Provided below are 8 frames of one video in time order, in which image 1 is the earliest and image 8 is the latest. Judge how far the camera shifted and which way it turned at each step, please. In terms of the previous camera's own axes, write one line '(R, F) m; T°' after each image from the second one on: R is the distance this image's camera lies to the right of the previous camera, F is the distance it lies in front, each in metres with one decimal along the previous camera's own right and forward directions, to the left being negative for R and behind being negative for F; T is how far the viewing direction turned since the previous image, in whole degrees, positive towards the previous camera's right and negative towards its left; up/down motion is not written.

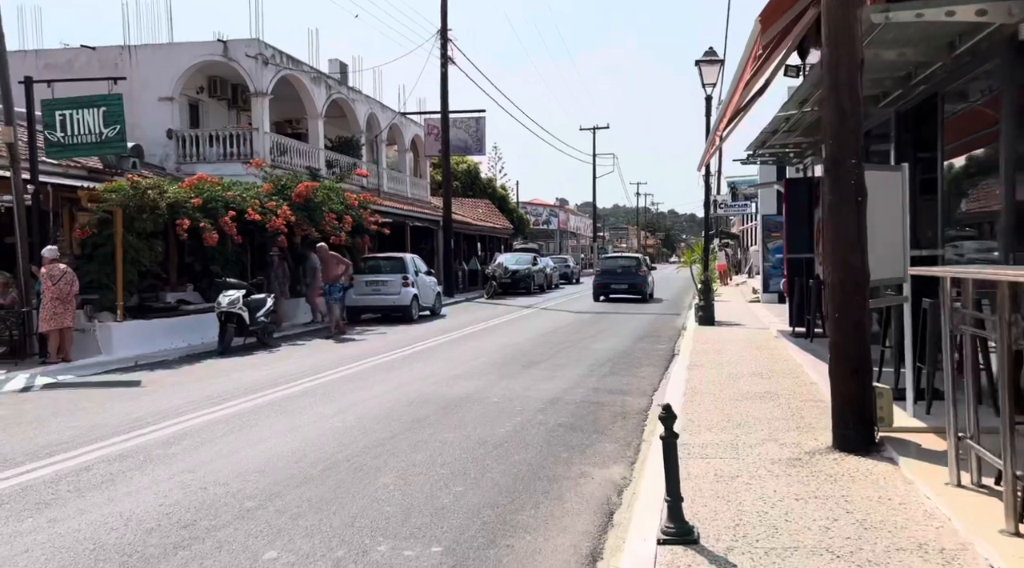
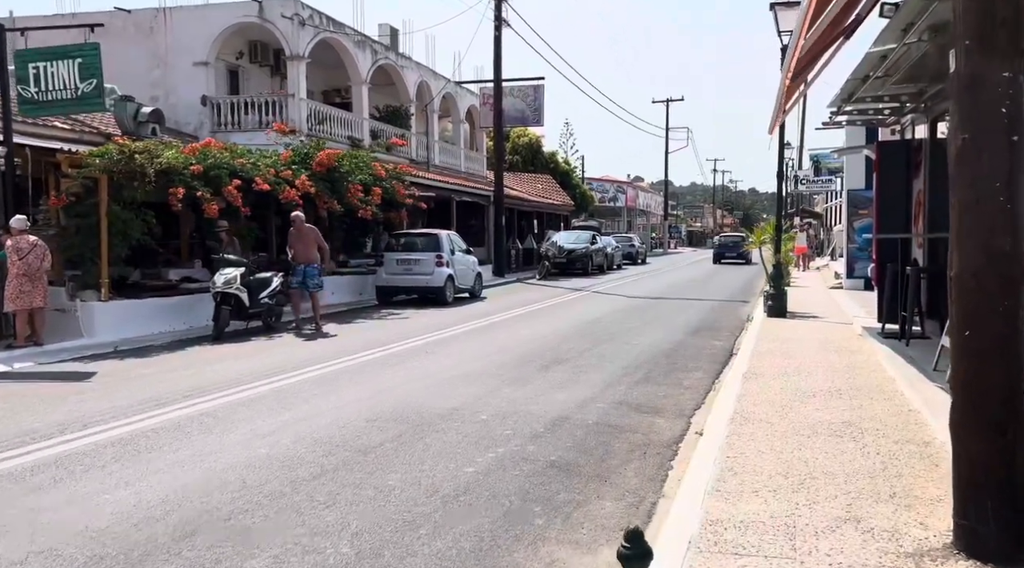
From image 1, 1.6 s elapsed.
(+0.6, +1.9) m; -5°
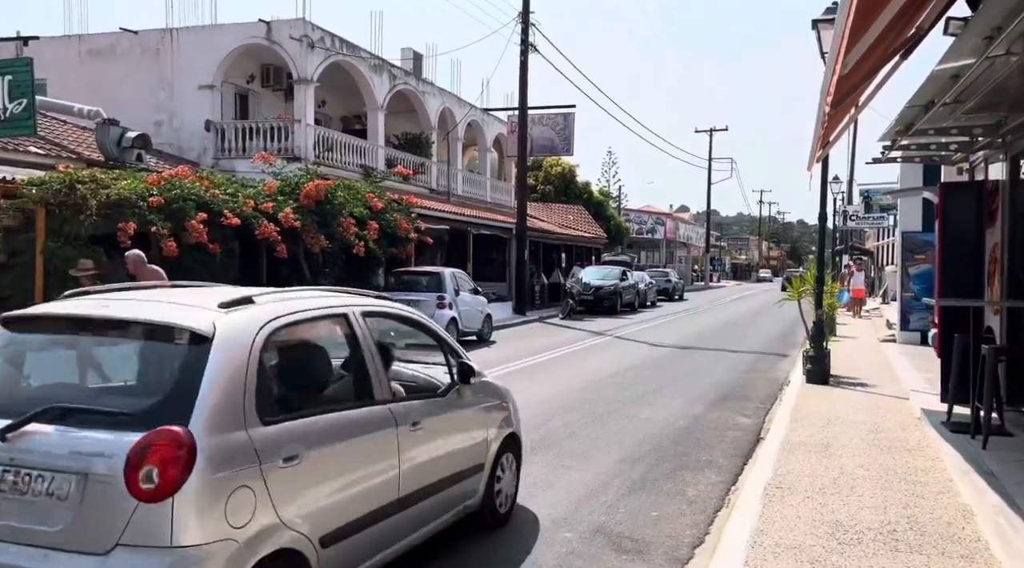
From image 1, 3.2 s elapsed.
(+0.7, +1.7) m; -3°
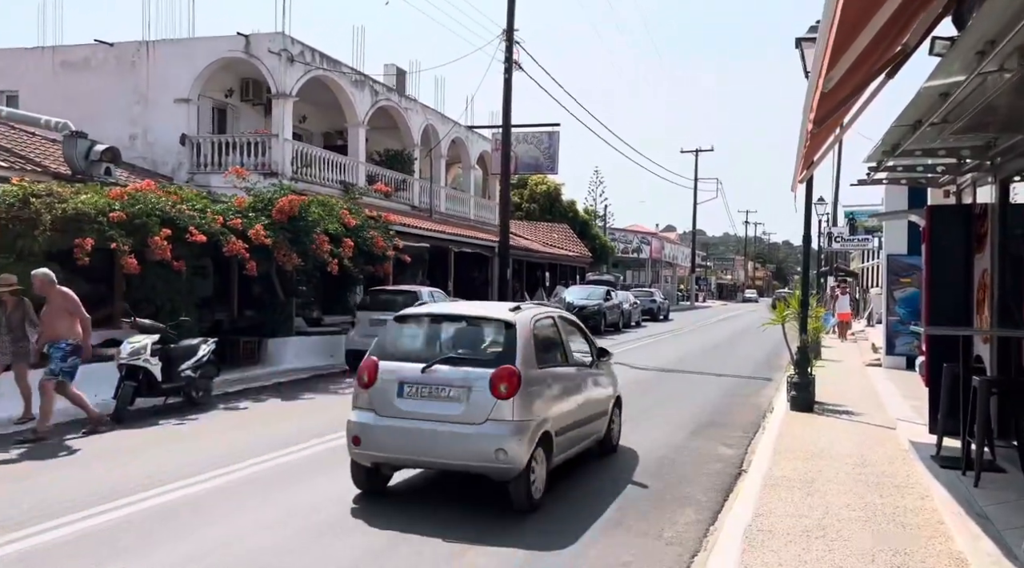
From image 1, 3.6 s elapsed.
(+0.2, +0.4) m; +1°
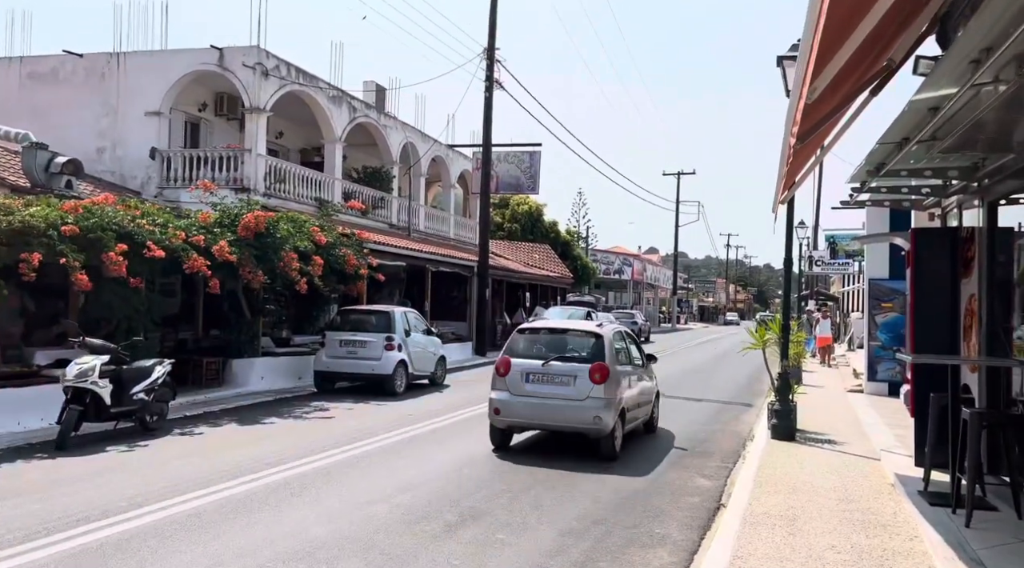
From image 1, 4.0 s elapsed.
(+0.1, +0.4) m; +1°
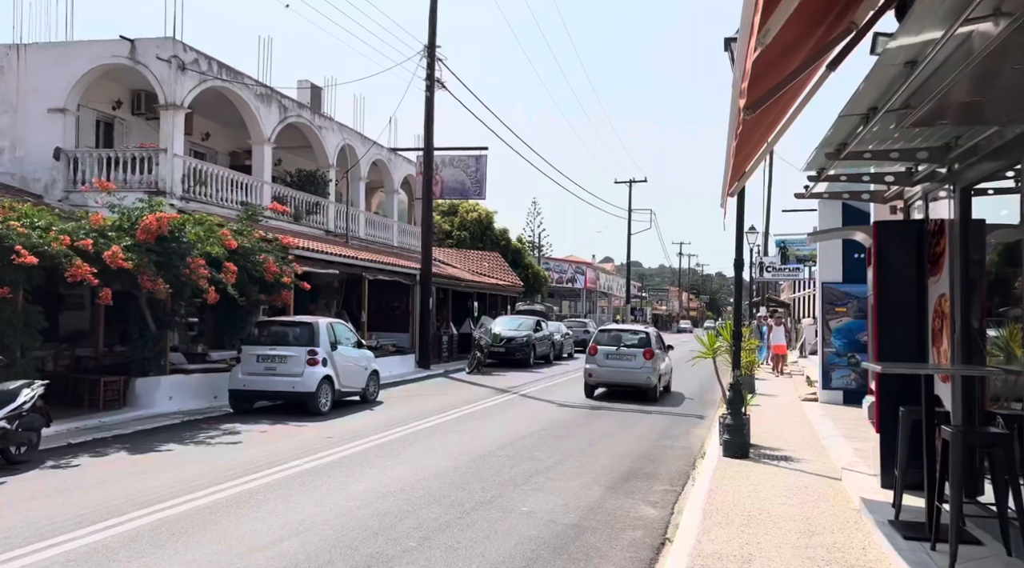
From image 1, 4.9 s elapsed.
(+0.4, +1.1) m; +3°
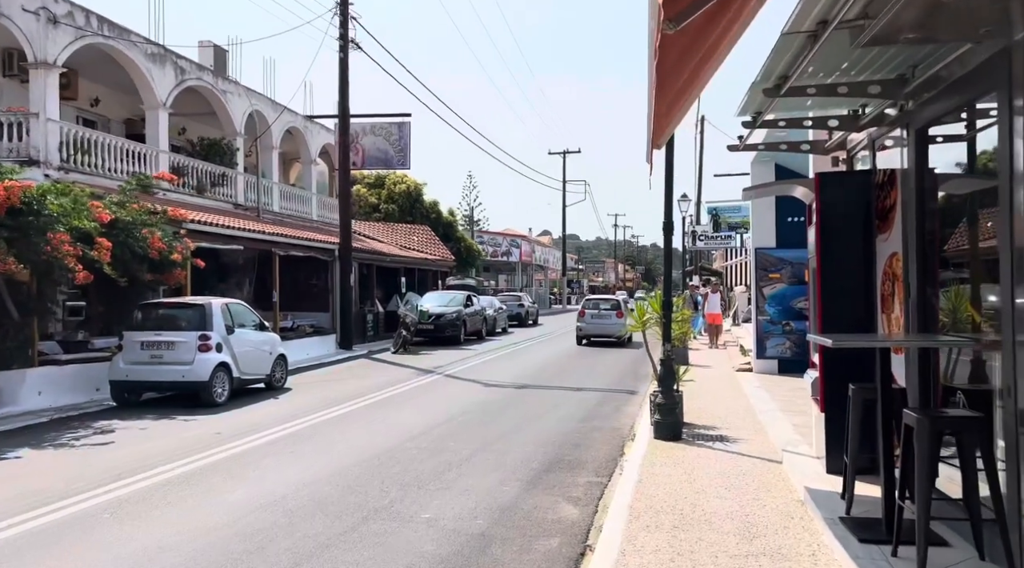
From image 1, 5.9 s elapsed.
(+0.4, +1.1) m; +4°
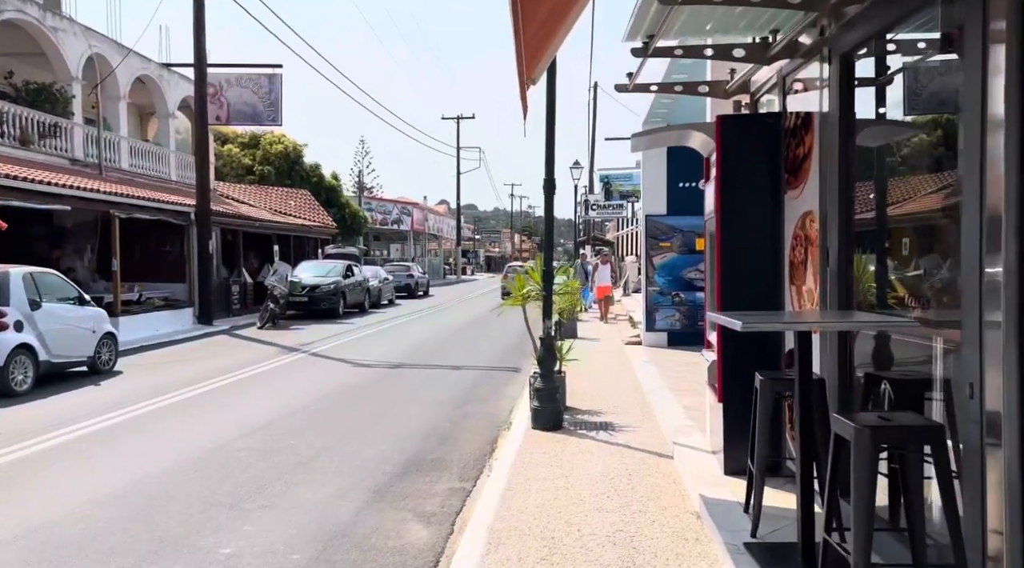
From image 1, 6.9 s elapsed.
(+0.4, +1.4) m; +7°
